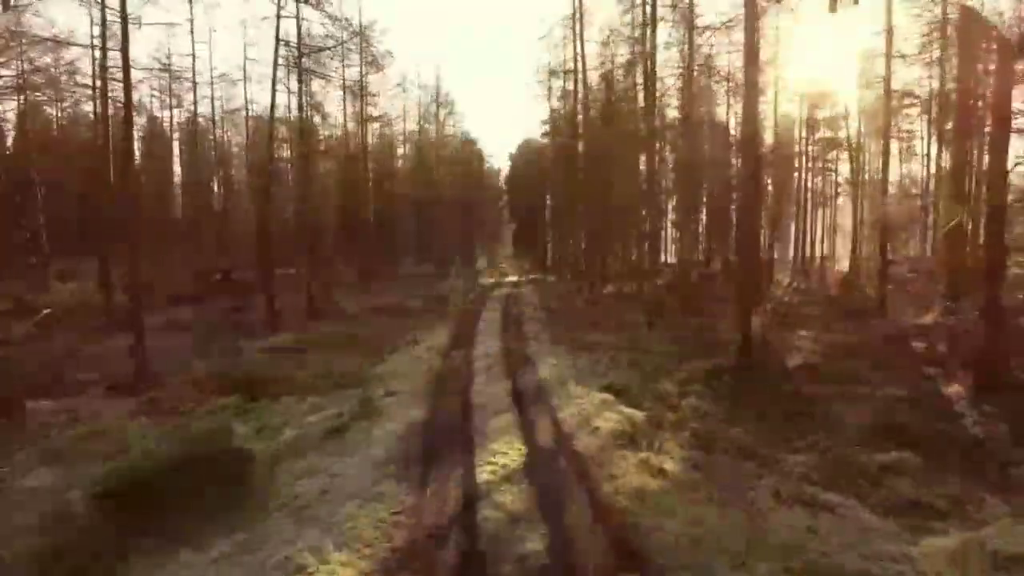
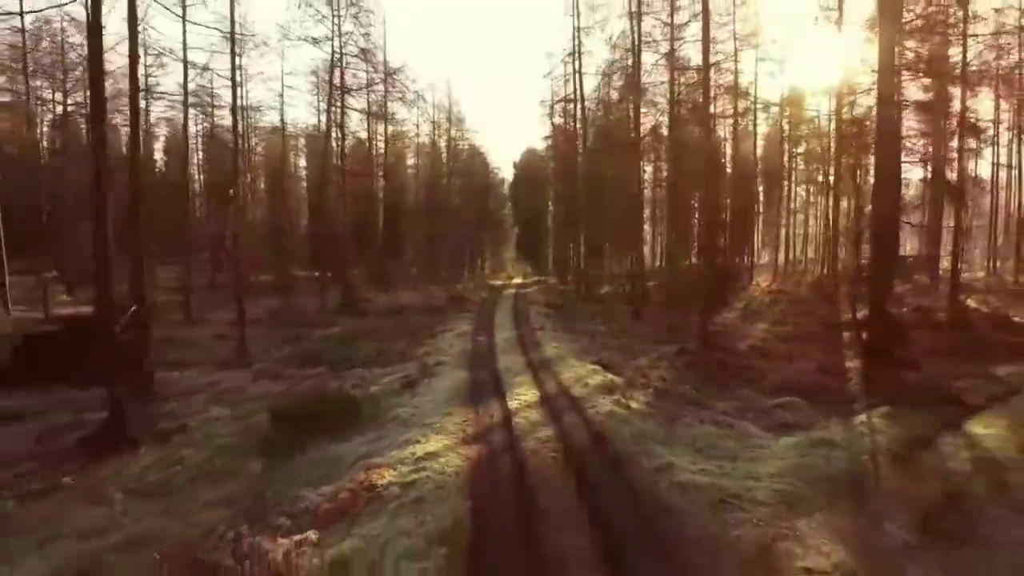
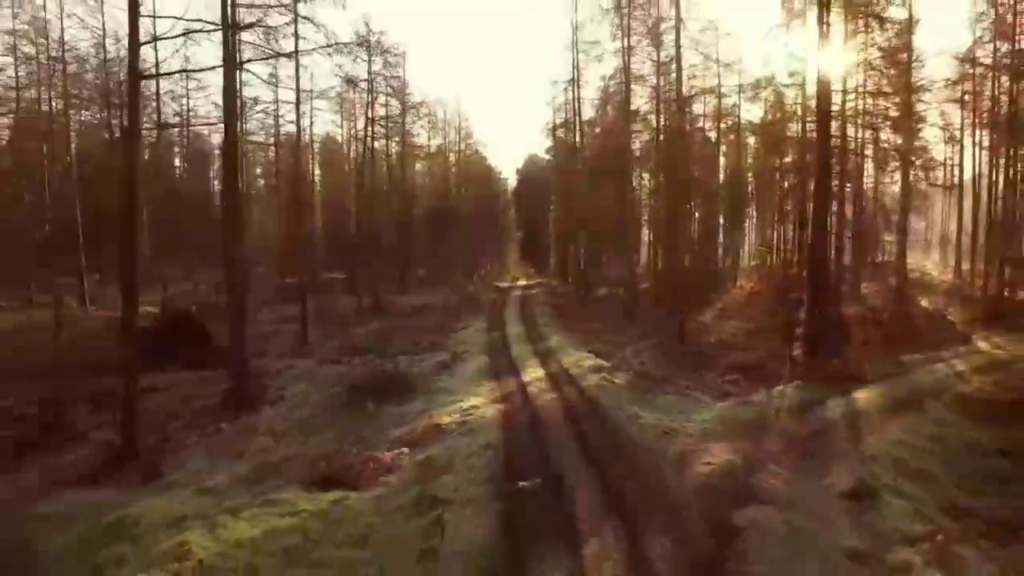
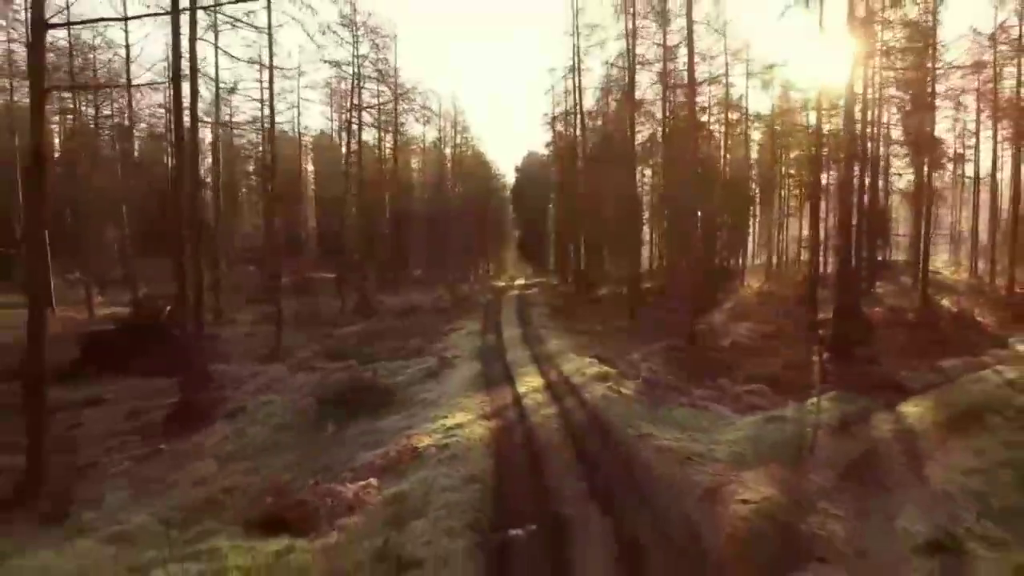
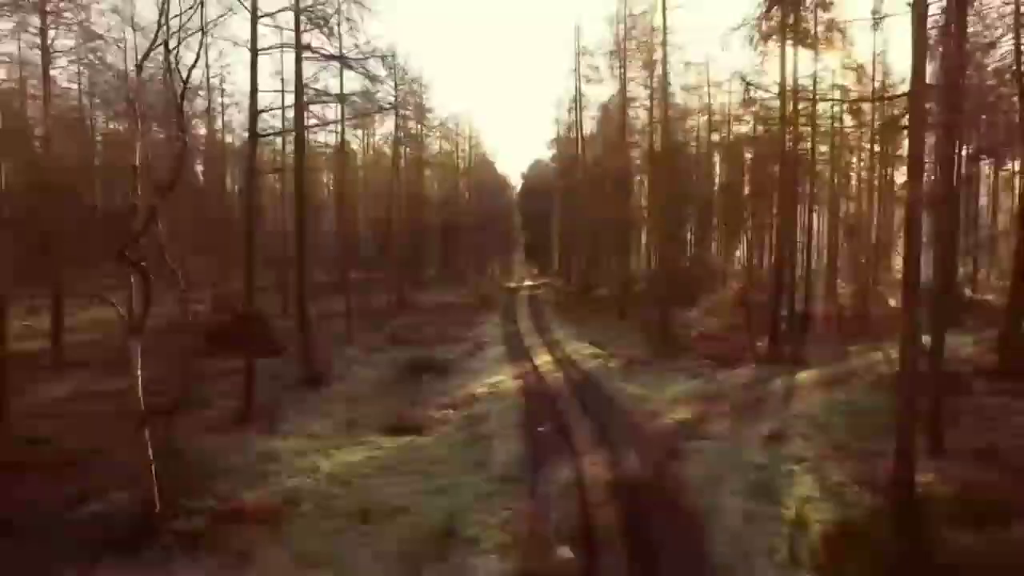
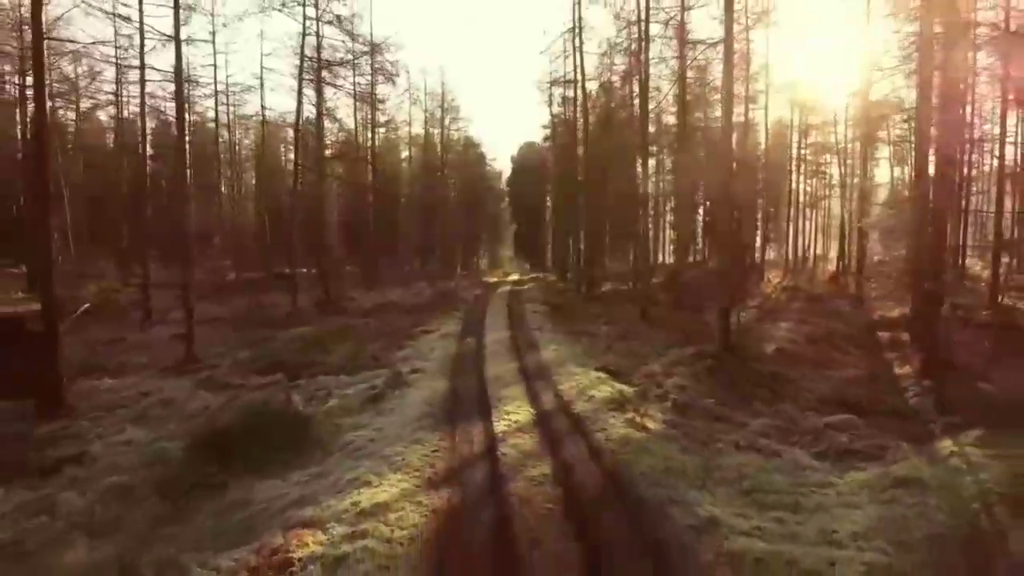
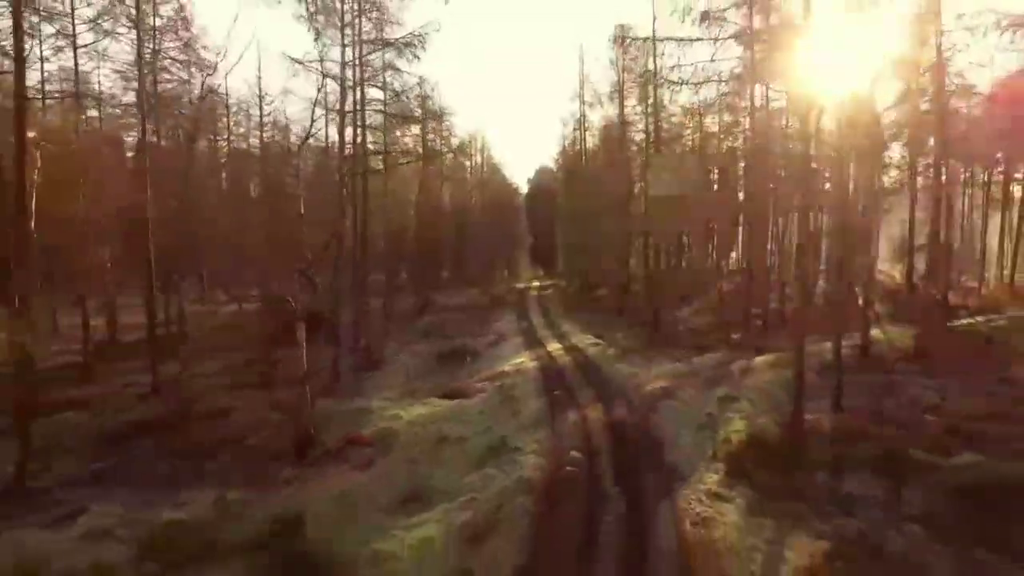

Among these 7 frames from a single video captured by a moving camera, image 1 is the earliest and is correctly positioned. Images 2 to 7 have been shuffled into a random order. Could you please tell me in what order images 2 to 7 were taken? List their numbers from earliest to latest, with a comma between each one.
6, 2, 4, 3, 5, 7
